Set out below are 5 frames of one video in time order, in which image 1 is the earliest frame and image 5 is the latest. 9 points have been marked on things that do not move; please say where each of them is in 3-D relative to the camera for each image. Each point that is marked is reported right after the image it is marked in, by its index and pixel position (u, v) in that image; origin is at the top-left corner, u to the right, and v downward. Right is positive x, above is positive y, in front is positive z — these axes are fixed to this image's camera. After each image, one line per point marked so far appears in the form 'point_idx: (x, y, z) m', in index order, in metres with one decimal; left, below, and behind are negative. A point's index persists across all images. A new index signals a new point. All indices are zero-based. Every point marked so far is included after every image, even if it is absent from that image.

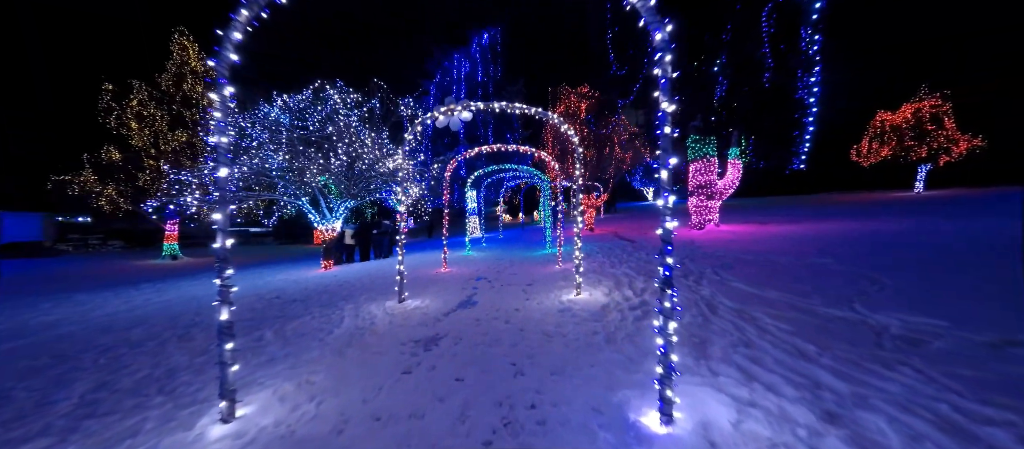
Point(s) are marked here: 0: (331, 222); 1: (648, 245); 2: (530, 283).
0: (-7.7, +0.1, +11.9) m
1: (+4.9, -0.7, +10.1) m
2: (+0.4, -1.3, +6.3) m
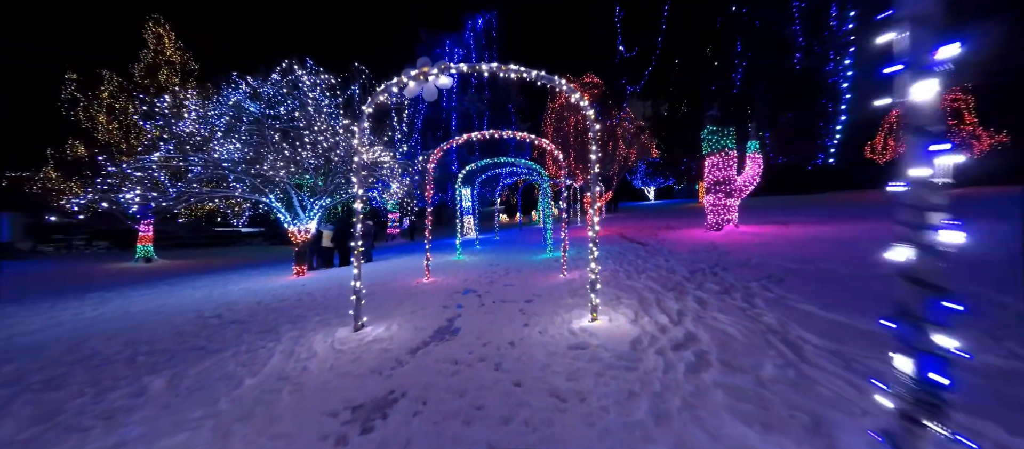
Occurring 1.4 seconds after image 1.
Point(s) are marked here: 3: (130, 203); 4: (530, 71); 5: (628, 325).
0: (-7.8, +0.1, +10.6) m
1: (+4.8, -0.8, +8.8) m
2: (+0.3, -1.4, +5.0) m
3: (-13.0, +0.8, +9.4) m
4: (+0.2, +2.2, +4.0) m
5: (+1.5, -1.3, +3.6) m
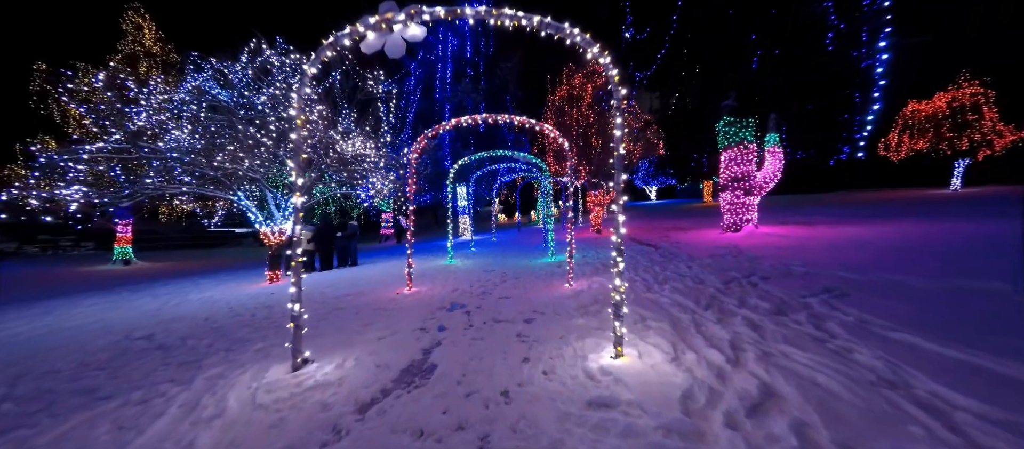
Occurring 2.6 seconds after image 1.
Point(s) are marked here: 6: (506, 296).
0: (-7.9, +0.1, +9.5) m
1: (+4.7, -0.8, +7.8) m
2: (+0.2, -1.4, +4.0) m
3: (-13.1, +0.7, +8.4) m
4: (+0.2, +2.1, +2.9) m
5: (+1.4, -1.3, +2.6) m
6: (-0.1, -1.3, +5.2) m
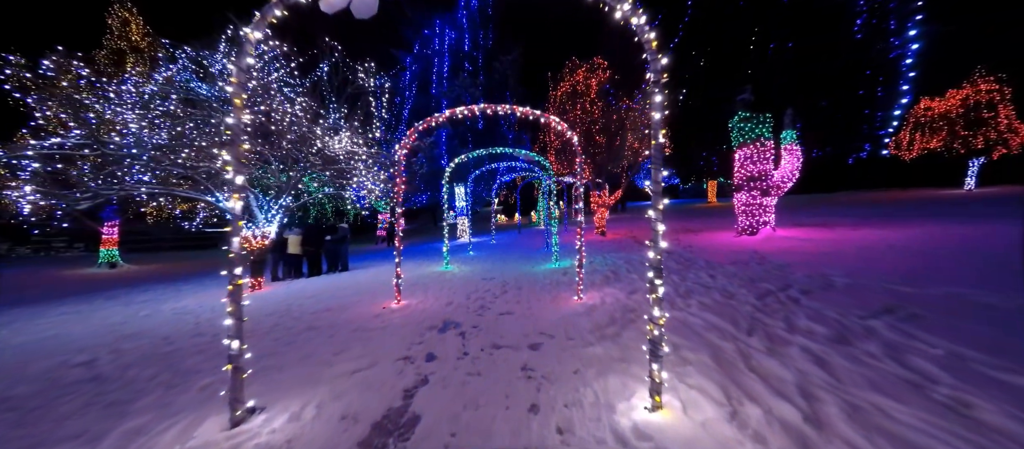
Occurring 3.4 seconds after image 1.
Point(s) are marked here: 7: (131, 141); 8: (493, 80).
0: (-7.9, 0.0, +8.9) m
1: (+4.8, -0.9, +7.2) m
2: (+0.3, -1.5, +3.3) m
3: (-13.1, +0.7, +7.7) m
4: (+0.2, +2.1, +2.3) m
5: (+1.4, -1.4, +1.9) m
6: (-0.1, -1.4, +4.6) m
7: (-9.8, +2.2, +7.3) m
8: (-1.0, +7.9, +15.4) m
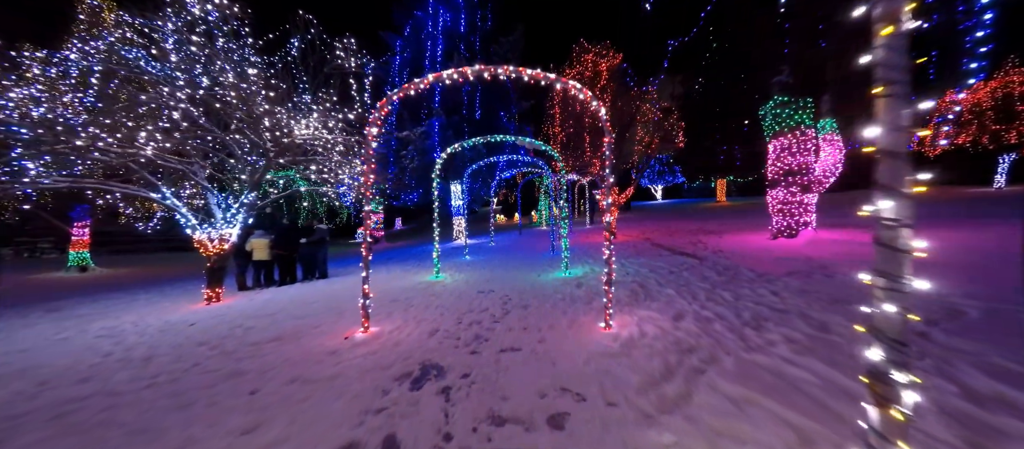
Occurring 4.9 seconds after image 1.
0: (-7.8, -0.1, +7.6) m
1: (+4.8, -0.9, +6.0) m
2: (+0.4, -1.5, +2.1) m
3: (-13.0, +0.6, +6.4) m
4: (+0.3, +2.0, +1.0) m
5: (+1.5, -1.4, +0.6) m
6: (0.0, -1.5, +3.3) m
7: (-9.7, +2.1, +6.0) m
8: (-1.0, +7.9, +14.1) m
